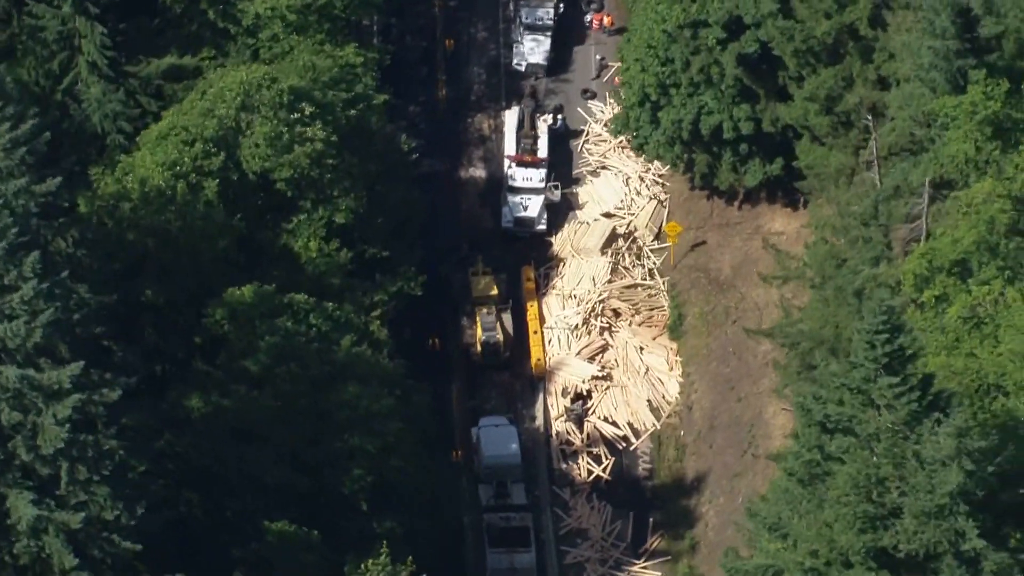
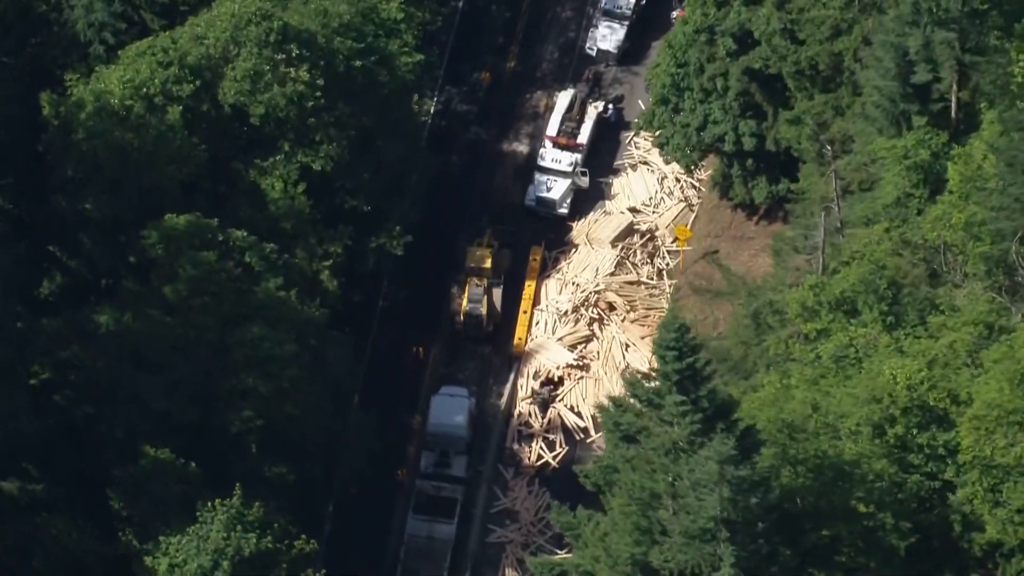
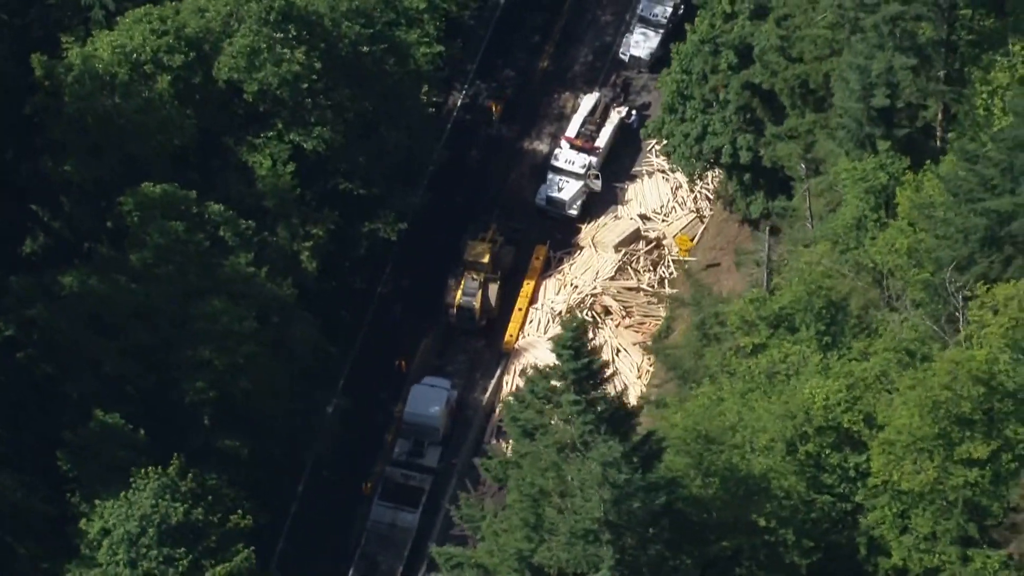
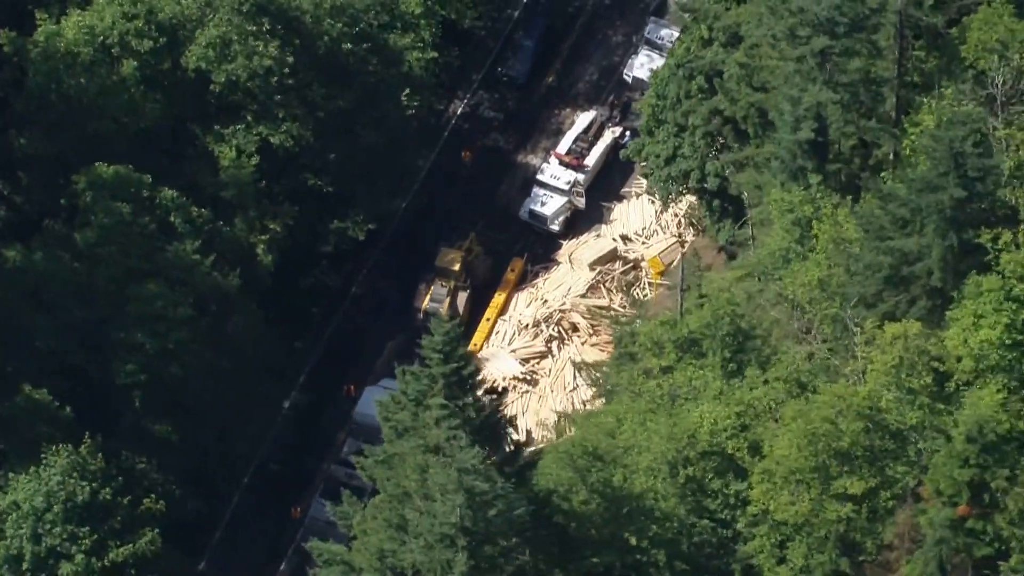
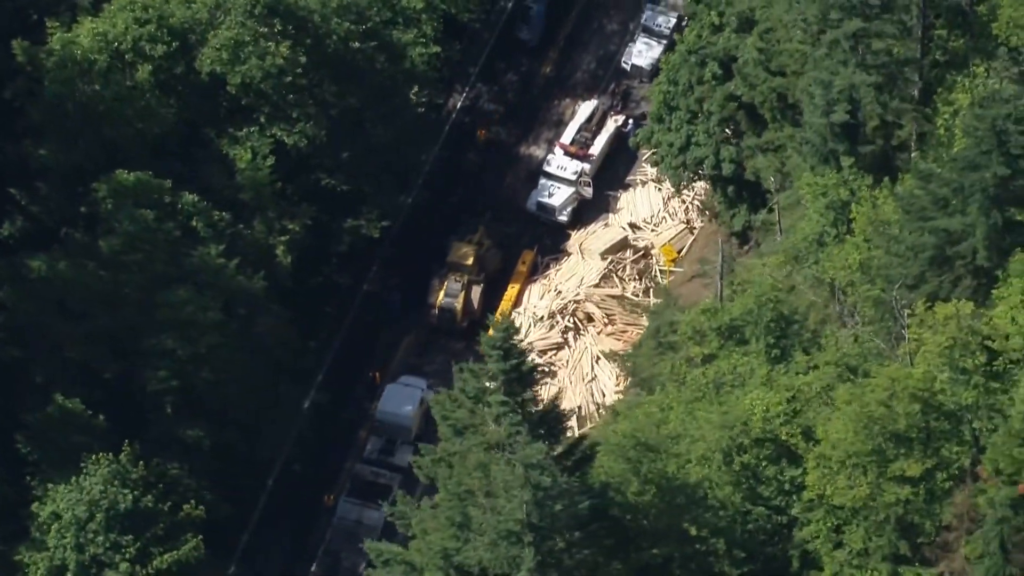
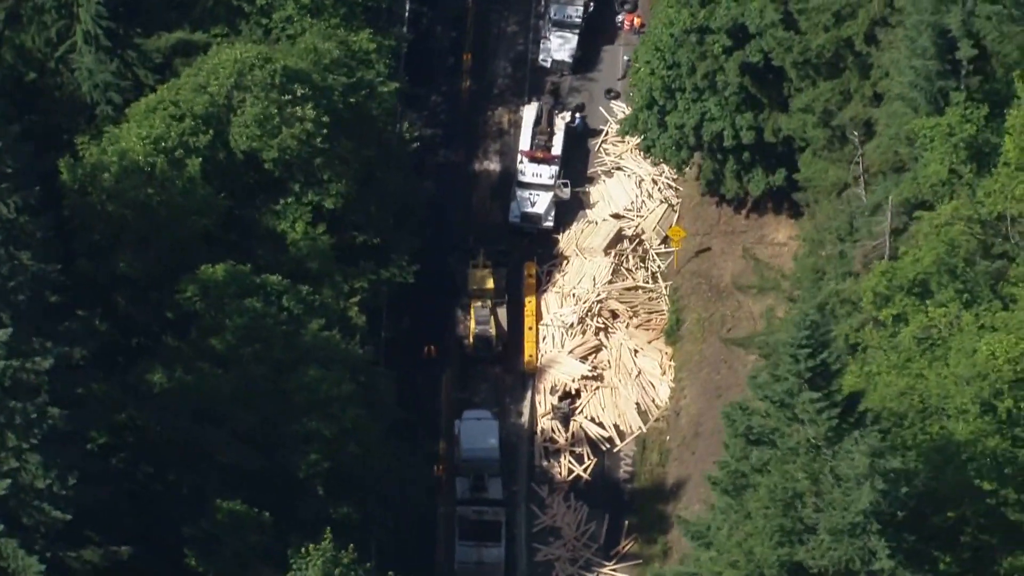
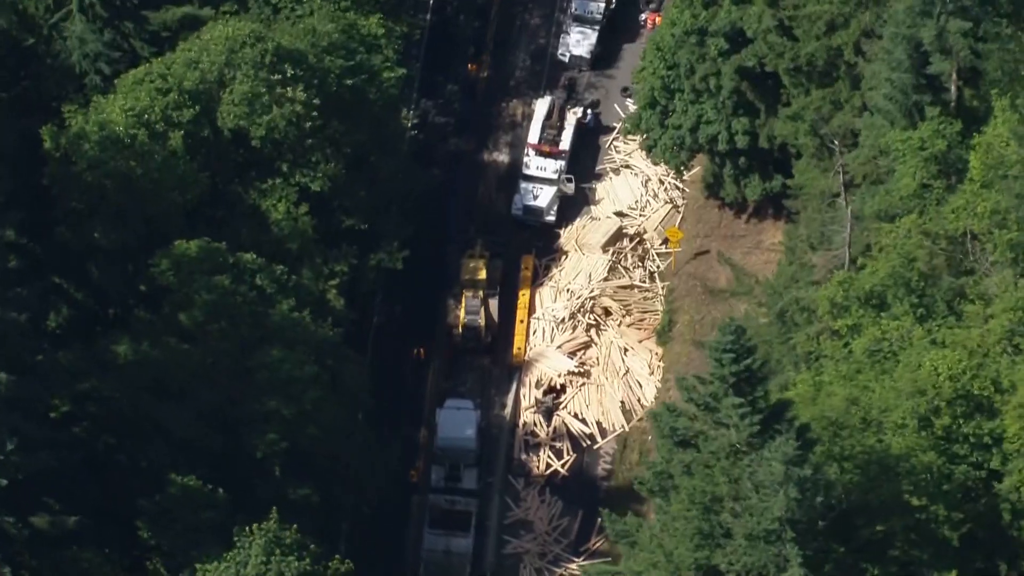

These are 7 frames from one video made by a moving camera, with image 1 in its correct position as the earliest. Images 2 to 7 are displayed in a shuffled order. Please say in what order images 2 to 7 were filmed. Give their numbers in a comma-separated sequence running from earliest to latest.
6, 7, 2, 3, 5, 4
